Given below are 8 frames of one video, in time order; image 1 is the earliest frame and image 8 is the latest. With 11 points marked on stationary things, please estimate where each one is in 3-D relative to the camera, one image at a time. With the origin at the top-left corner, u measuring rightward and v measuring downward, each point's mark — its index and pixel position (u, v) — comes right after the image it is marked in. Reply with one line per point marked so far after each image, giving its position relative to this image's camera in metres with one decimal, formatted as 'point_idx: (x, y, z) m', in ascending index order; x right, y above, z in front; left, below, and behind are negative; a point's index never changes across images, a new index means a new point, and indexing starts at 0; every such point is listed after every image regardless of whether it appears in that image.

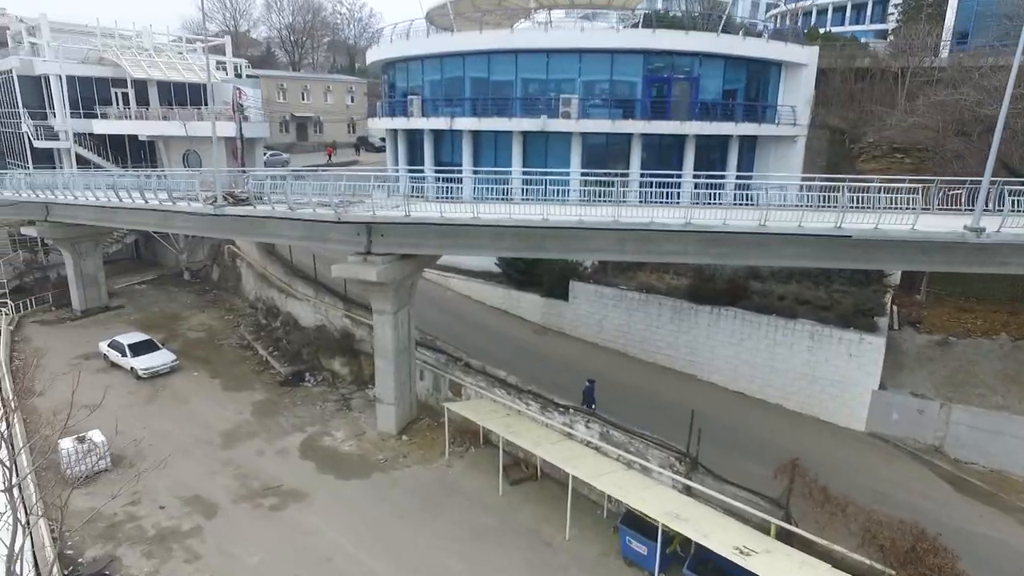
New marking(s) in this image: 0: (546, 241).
0: (+0.7, +0.9, +15.1) m
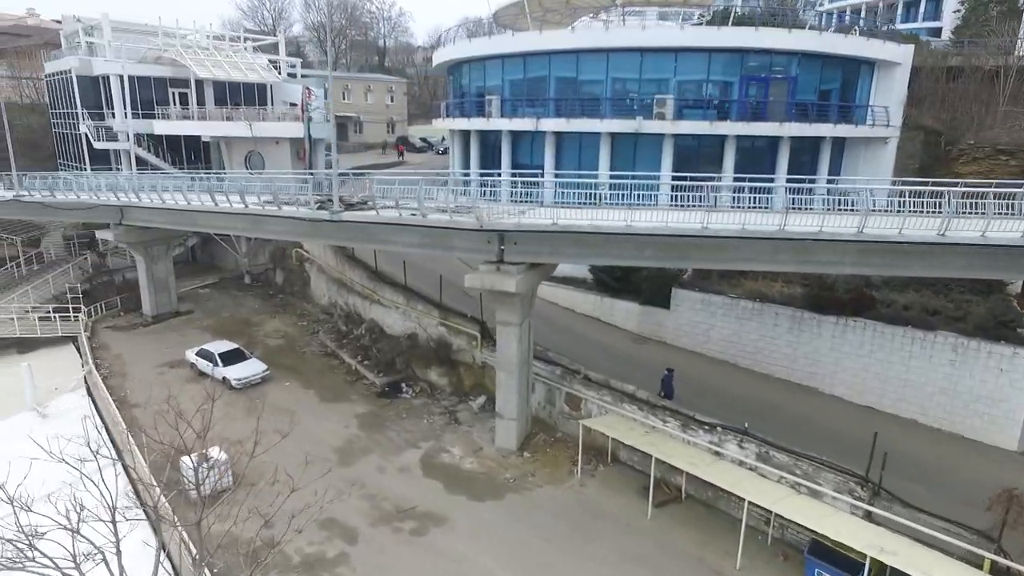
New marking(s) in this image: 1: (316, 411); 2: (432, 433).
0: (+3.5, +0.7, +14.4) m
1: (-4.9, -3.1, +18.8) m
2: (-1.9, -3.4, +17.5) m
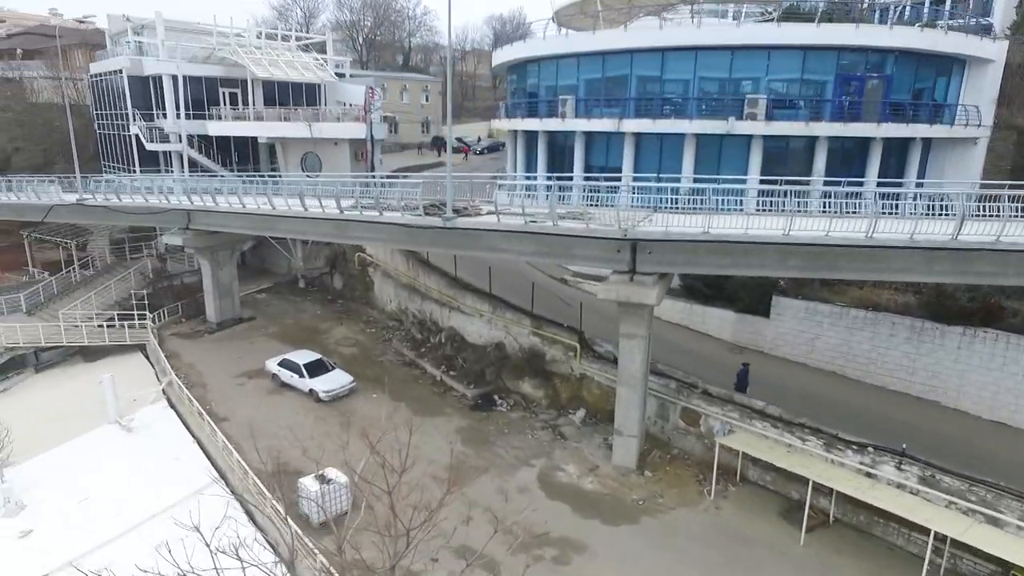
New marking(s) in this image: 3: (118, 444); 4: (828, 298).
0: (+6.0, +0.5, +13.5) m
1: (-2.4, -3.4, +18.0) m
2: (+0.7, -3.6, +16.7) m
3: (-9.5, -3.8, +17.9) m
4: (+8.4, -0.3, +19.7) m
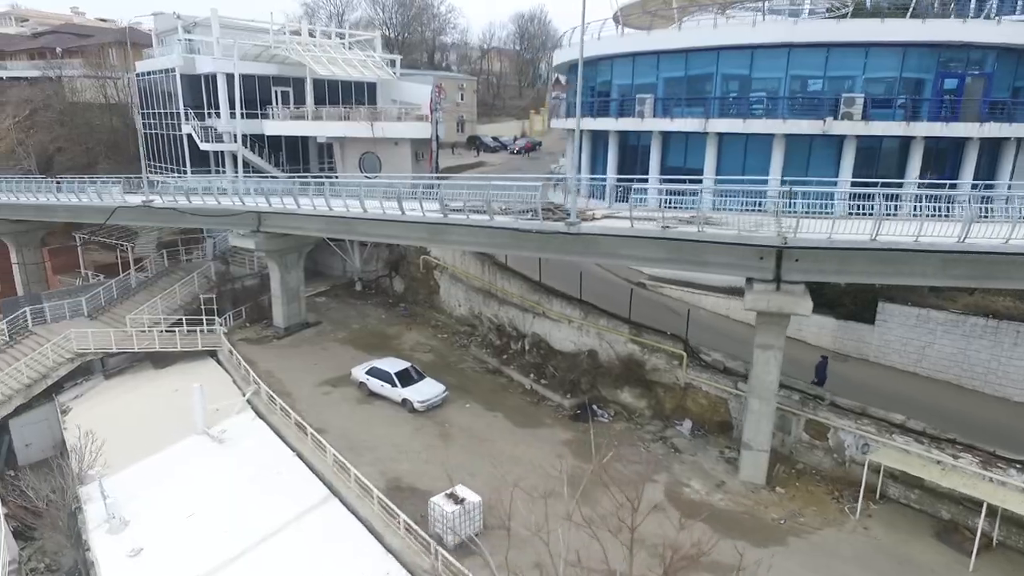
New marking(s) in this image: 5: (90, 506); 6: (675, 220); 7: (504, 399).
0: (+8.5, +0.3, +12.8) m
1: (+0.1, -3.5, +17.3) m
2: (+3.2, -3.8, +16.0) m
3: (-7.0, -3.9, +17.3) m
4: (+10.9, -0.4, +18.9) m
5: (-9.1, -4.7, +15.9) m
6: (+3.2, +1.3, +14.6) m
7: (-0.2, -2.9, +19.8) m
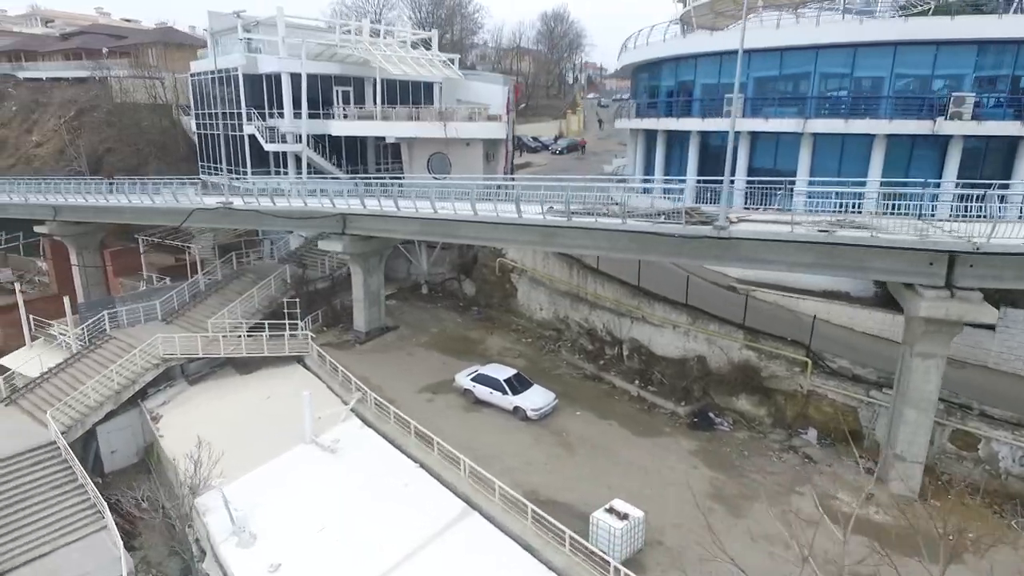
0: (+11.2, +0.2, +12.2) m
1: (+2.9, -3.6, +16.8) m
2: (+6.0, -3.9, +15.5) m
3: (-4.2, -4.0, +16.8) m
4: (+13.7, -0.5, +18.4) m
5: (-6.3, -4.8, +15.4) m
6: (+6.0, +1.2, +14.1) m
7: (+2.6, -3.0, +19.3) m
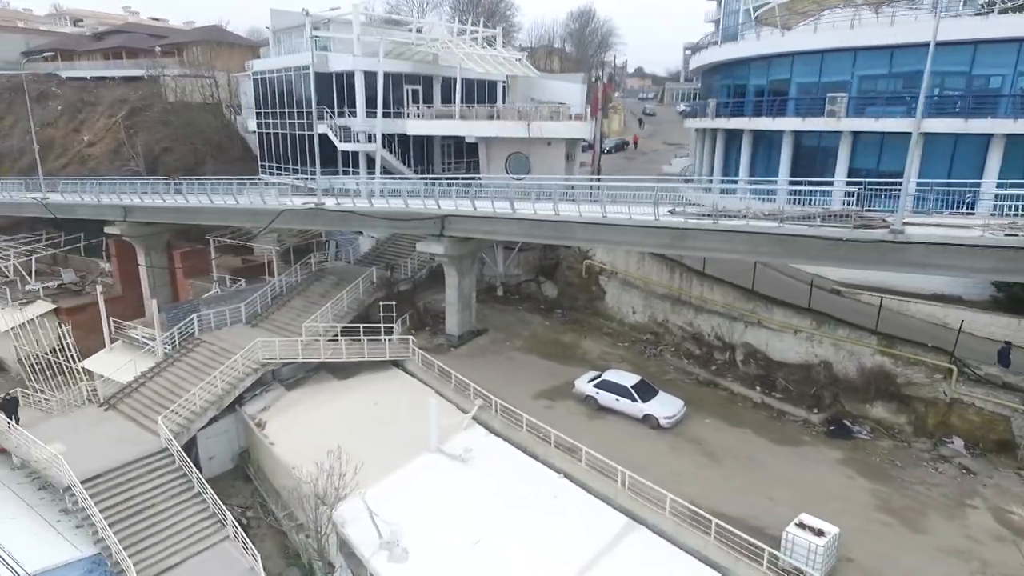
0: (+14.3, +0.1, +11.7) m
1: (+6.0, -3.7, +16.3) m
2: (+9.1, -4.0, +15.0) m
3: (-1.1, -4.1, +16.4) m
4: (+16.8, -0.6, +17.8) m
5: (-3.2, -4.9, +15.0) m
6: (+9.1, +1.1, +13.6) m
7: (+5.7, -3.1, +18.8) m
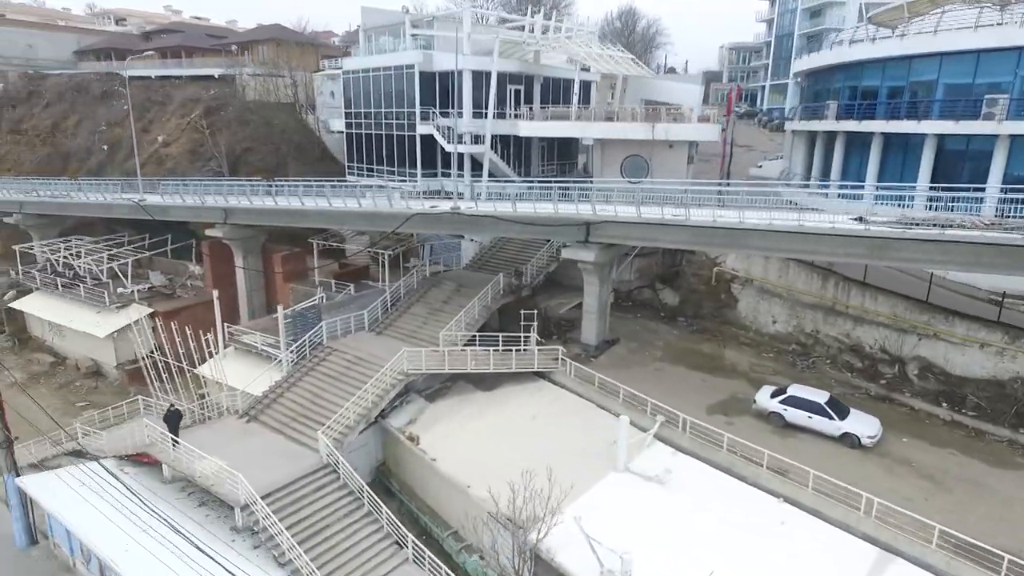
0: (+18.6, -0.2, +10.6) m
1: (+10.3, -4.0, +15.4) m
2: (+13.4, -4.3, +14.0) m
3: (+3.2, -4.4, +15.5) m
4: (+21.2, -1.0, +16.7) m
5: (+1.1, -5.1, +14.1) m
6: (+13.4, +0.8, +12.6) m
7: (+10.1, -3.4, +17.8) m
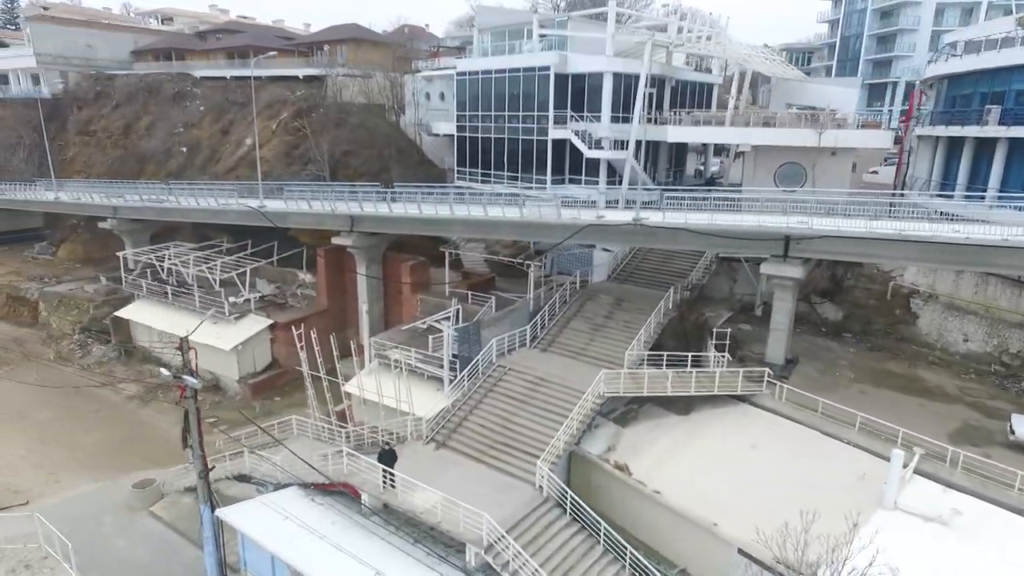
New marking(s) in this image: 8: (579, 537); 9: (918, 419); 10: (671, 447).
0: (+24.0, -0.8, +9.2) m
1: (+15.7, -4.5, +14.0) m
2: (+18.7, -4.8, +12.6) m
3: (+8.6, -4.9, +14.1) m
4: (+26.6, -1.6, +15.2) m
5: (+6.5, -5.6, +12.8) m
6: (+18.8, +0.3, +11.1) m
7: (+15.5, -4.0, +16.4) m
8: (+1.5, -5.4, +16.3) m
9: (+10.3, -3.3, +18.9) m
10: (+4.1, -4.0, +19.1) m
